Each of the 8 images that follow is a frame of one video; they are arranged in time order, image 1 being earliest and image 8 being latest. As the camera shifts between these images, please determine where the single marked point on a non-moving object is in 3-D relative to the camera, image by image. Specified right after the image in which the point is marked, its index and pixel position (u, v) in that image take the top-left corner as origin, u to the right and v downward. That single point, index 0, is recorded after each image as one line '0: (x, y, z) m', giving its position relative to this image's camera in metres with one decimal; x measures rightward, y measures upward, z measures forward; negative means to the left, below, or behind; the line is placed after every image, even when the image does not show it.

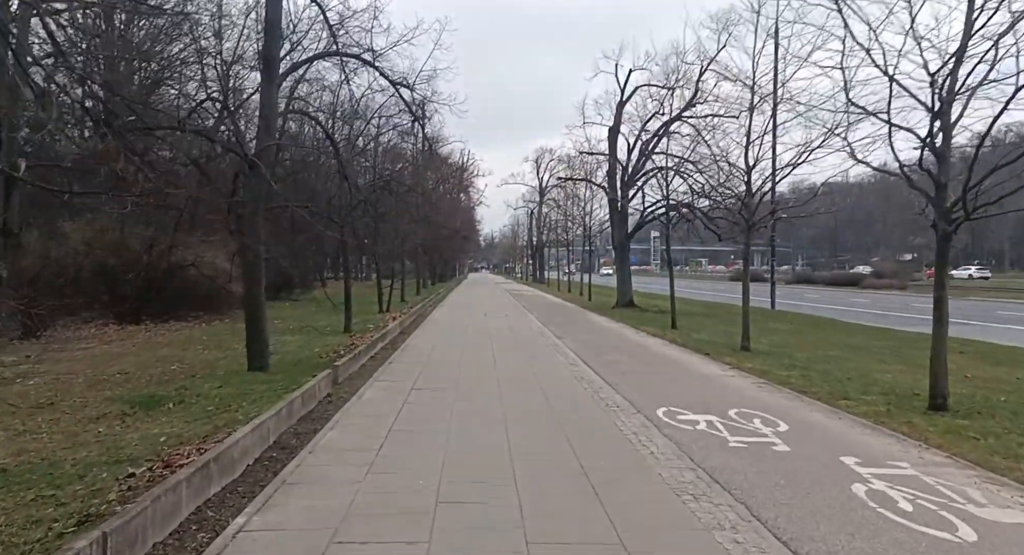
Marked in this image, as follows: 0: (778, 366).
0: (+4.5, -1.5, +11.4) m
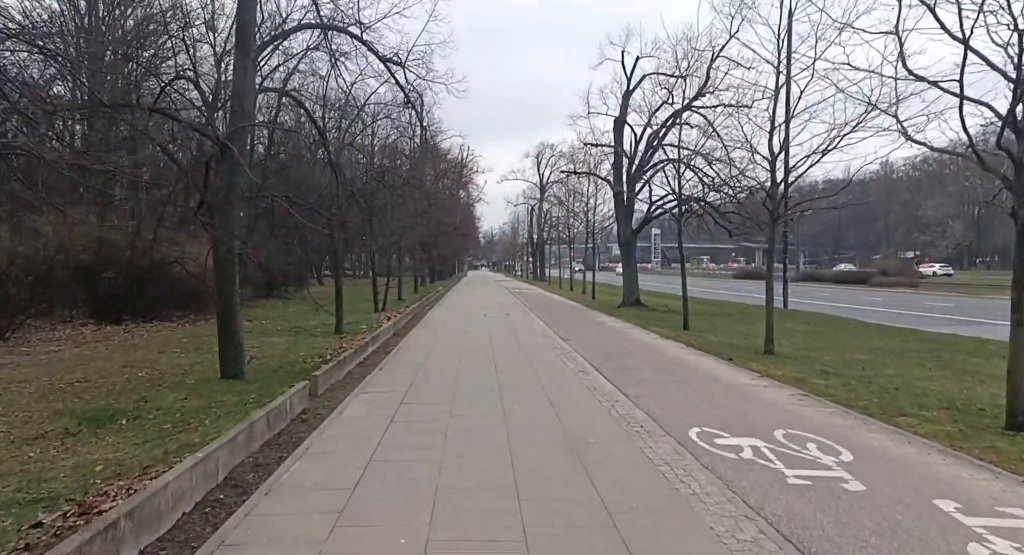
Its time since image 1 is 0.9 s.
0: (+4.6, -1.5, +10.2) m
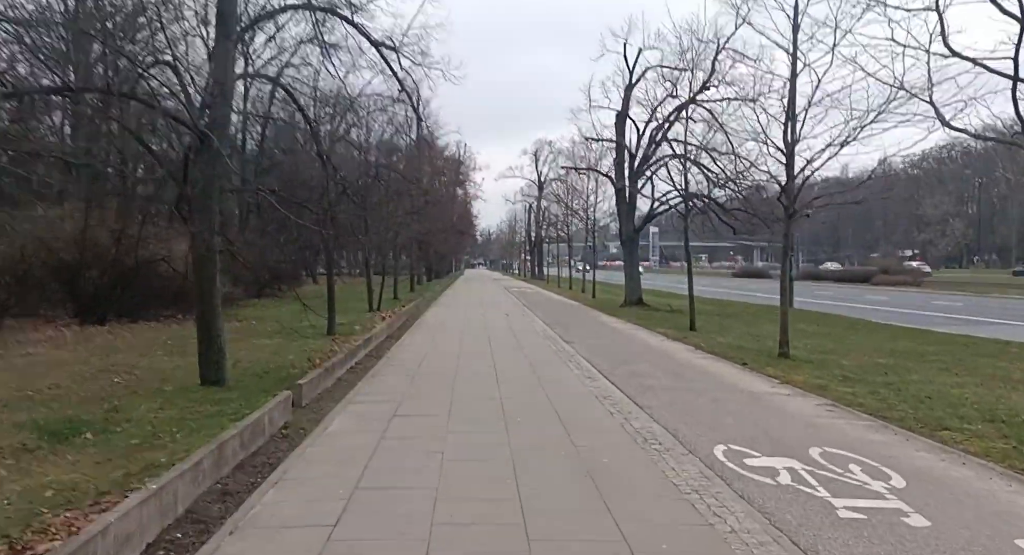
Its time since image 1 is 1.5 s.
0: (+4.6, -1.5, +9.6) m
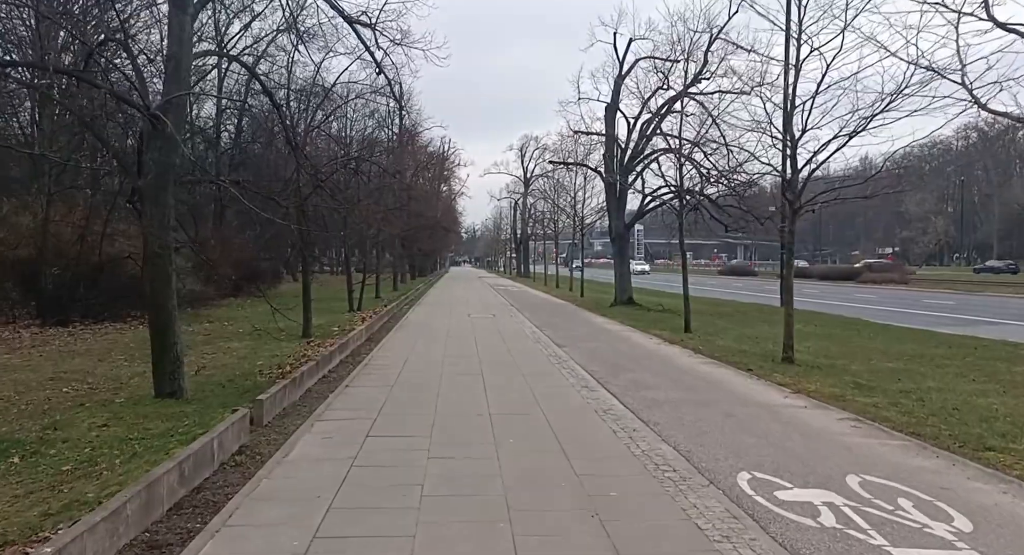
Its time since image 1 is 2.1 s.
0: (+4.4, -1.5, +8.9) m
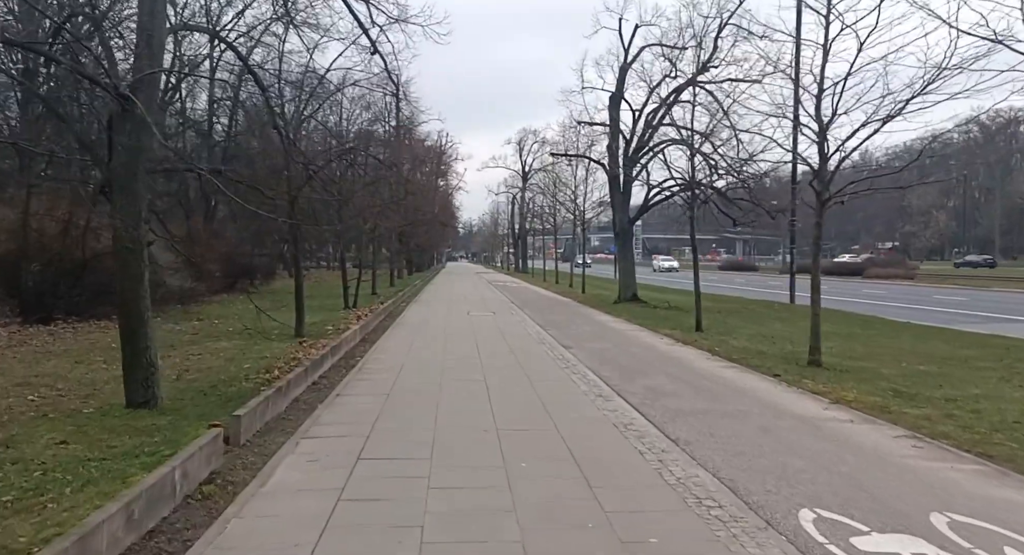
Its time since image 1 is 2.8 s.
0: (+4.5, -1.4, +8.1) m
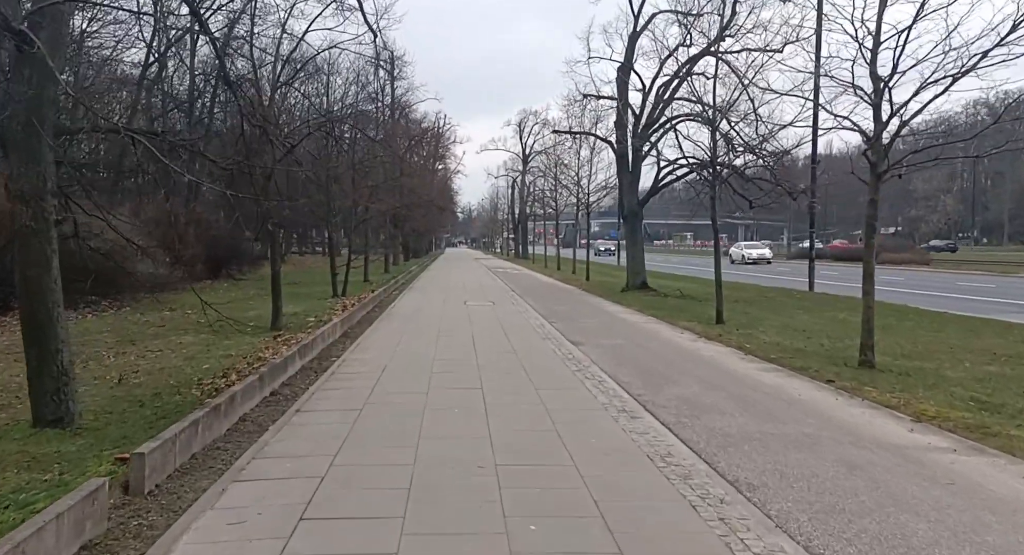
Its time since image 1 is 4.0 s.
0: (+4.6, -1.3, +6.6) m
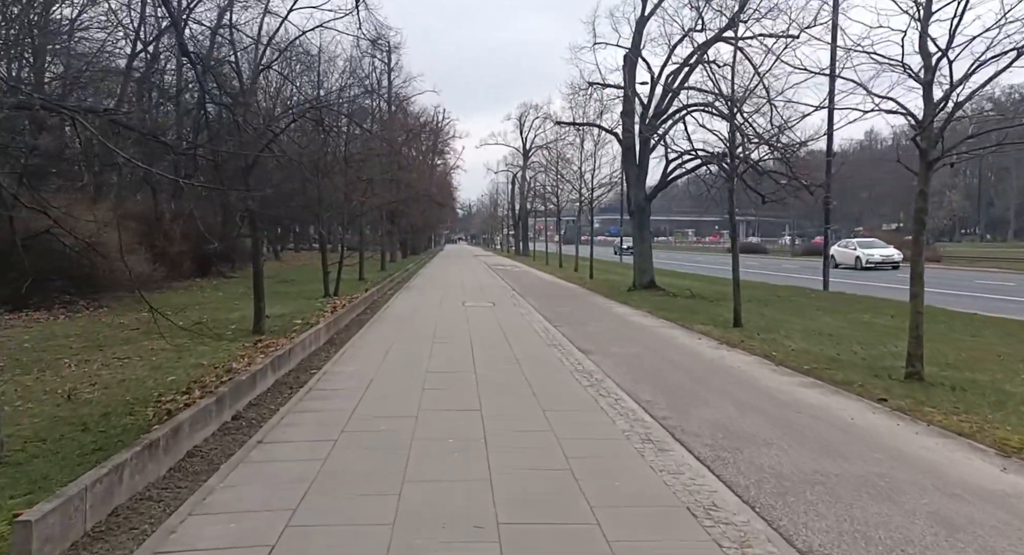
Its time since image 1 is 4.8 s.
0: (+4.6, -1.3, +5.6) m
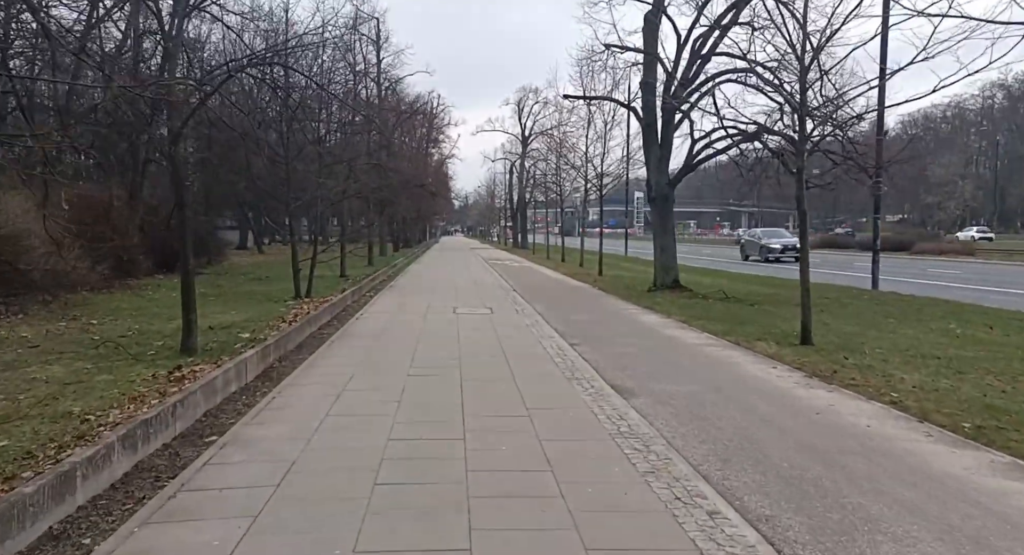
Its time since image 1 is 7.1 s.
0: (+4.7, -1.5, +2.7) m
